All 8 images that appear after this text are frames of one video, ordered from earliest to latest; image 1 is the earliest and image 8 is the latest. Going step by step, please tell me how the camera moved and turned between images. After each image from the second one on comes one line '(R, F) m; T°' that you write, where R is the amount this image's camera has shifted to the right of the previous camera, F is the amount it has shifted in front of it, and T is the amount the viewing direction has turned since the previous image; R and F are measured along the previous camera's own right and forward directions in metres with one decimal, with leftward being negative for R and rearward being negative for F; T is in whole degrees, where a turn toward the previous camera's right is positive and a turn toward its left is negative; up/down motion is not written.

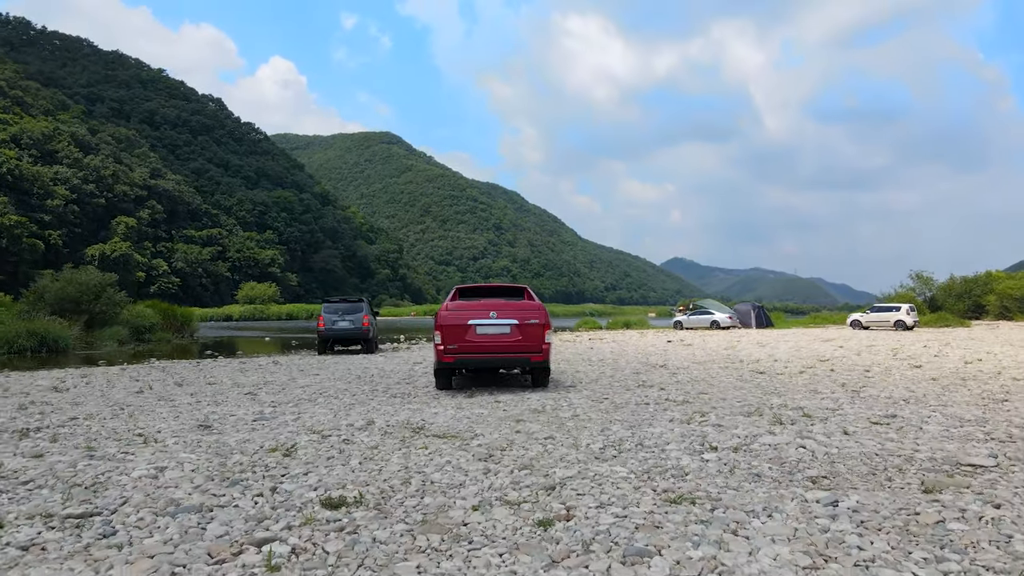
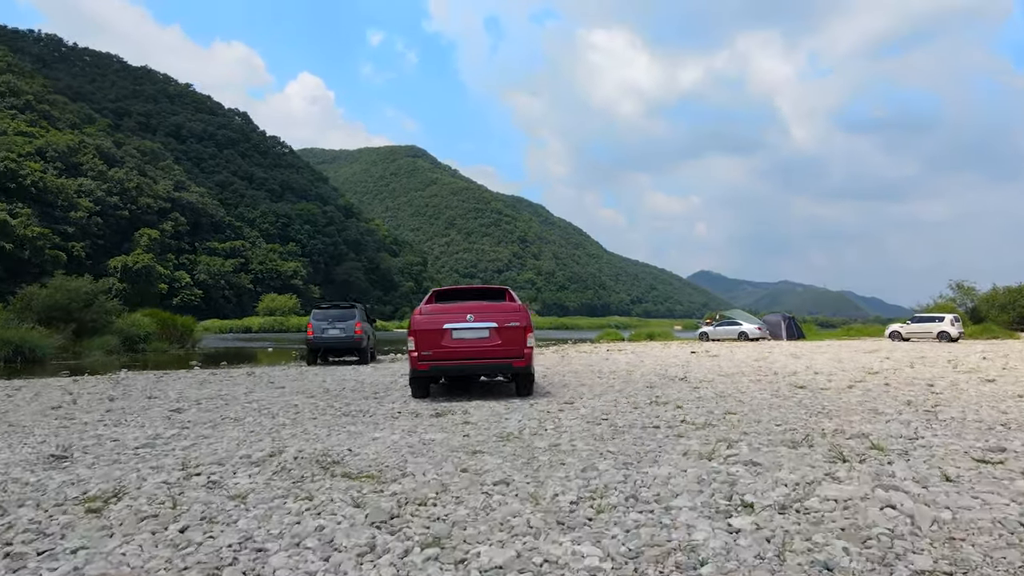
(+0.6, +2.2) m; -2°
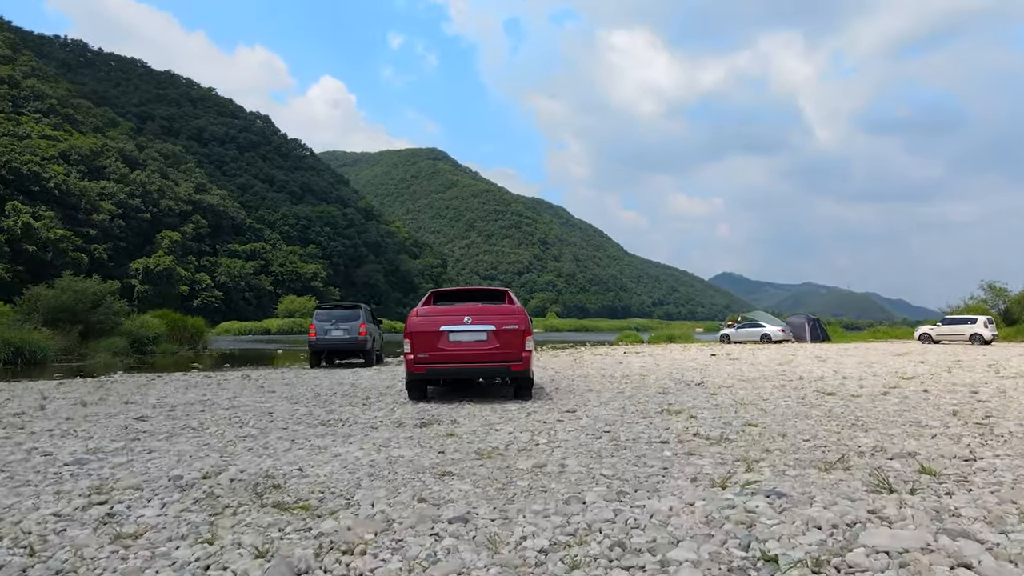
(+0.3, +1.0) m; -2°
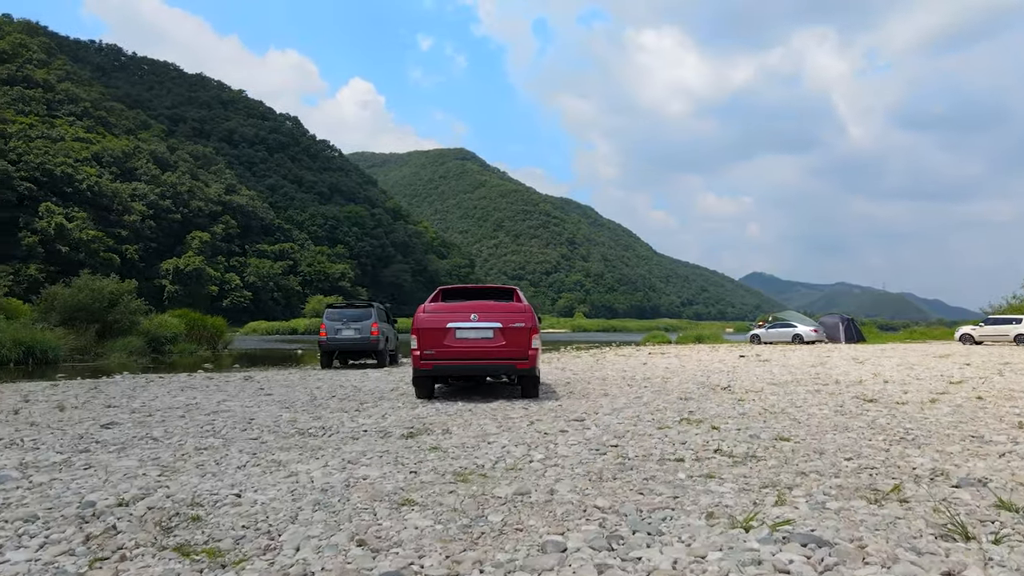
(+0.3, +0.9) m; -2°
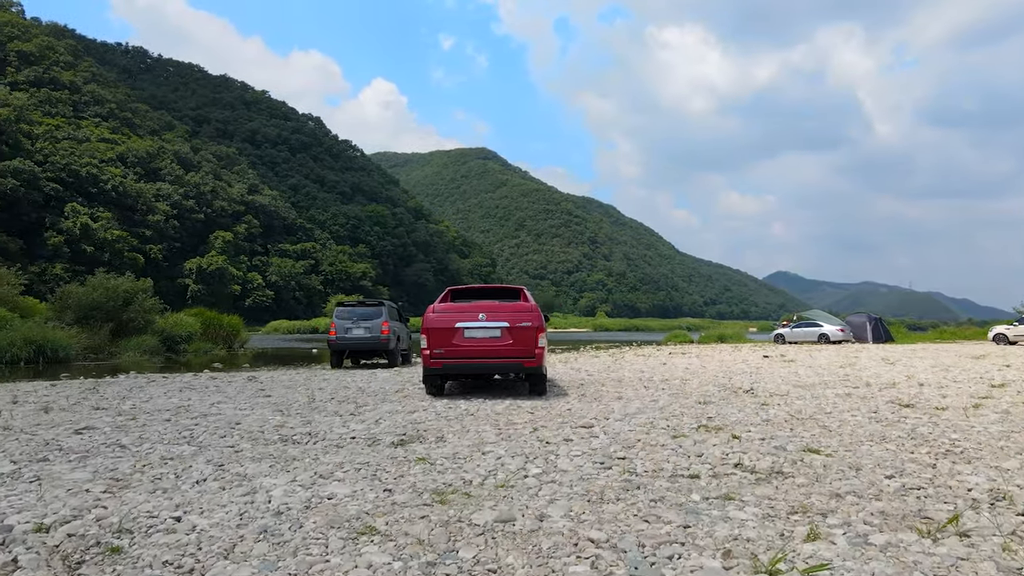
(+0.2, +0.7) m; -2°
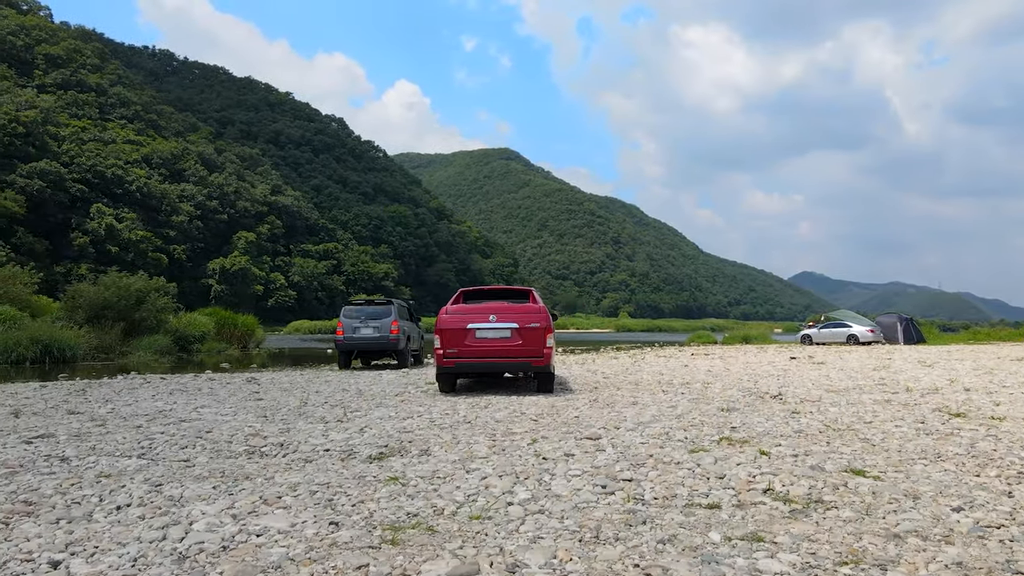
(+0.3, +0.9) m; -2°
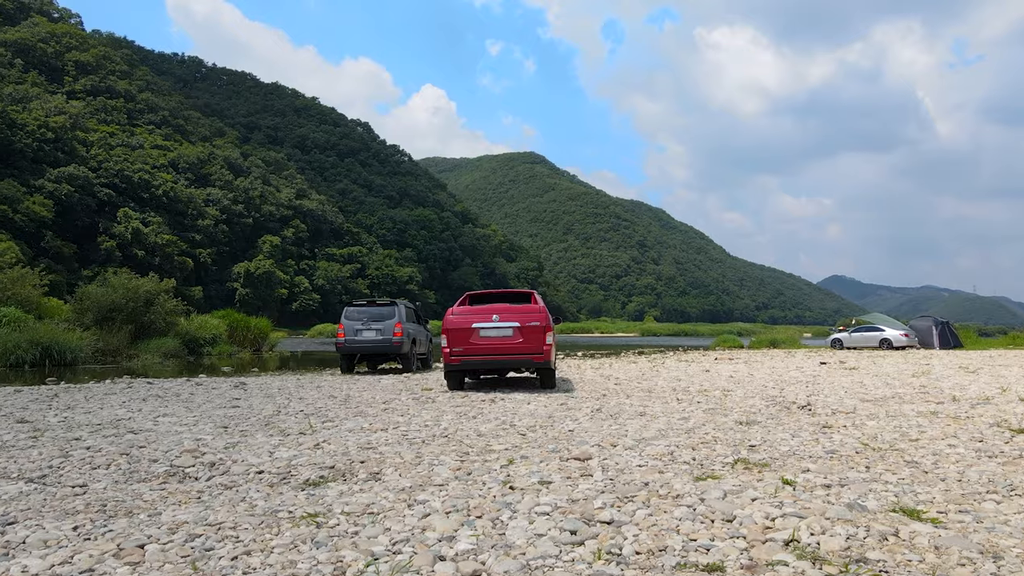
(+0.4, +1.1) m; -2°
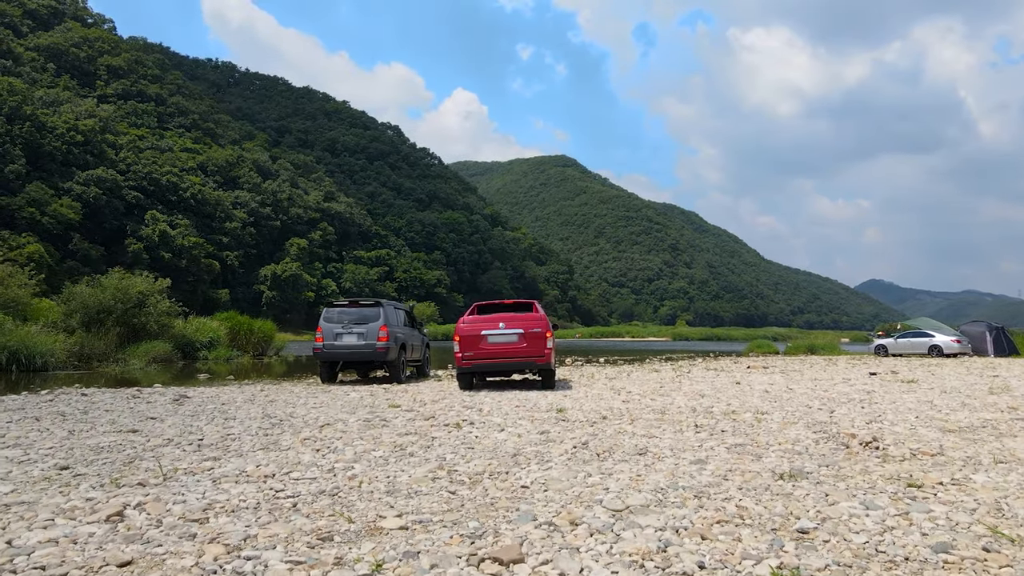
(+0.8, +2.4) m; -3°
